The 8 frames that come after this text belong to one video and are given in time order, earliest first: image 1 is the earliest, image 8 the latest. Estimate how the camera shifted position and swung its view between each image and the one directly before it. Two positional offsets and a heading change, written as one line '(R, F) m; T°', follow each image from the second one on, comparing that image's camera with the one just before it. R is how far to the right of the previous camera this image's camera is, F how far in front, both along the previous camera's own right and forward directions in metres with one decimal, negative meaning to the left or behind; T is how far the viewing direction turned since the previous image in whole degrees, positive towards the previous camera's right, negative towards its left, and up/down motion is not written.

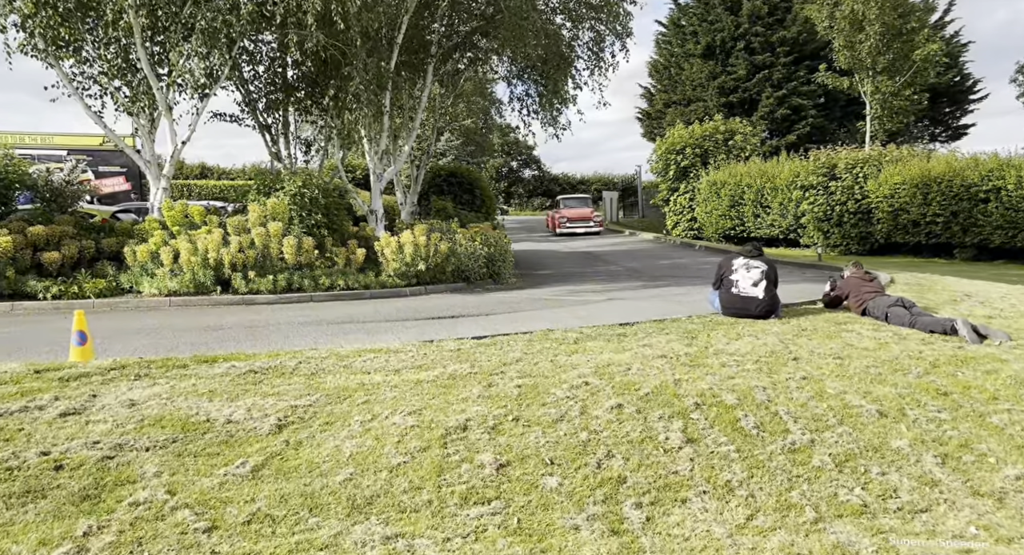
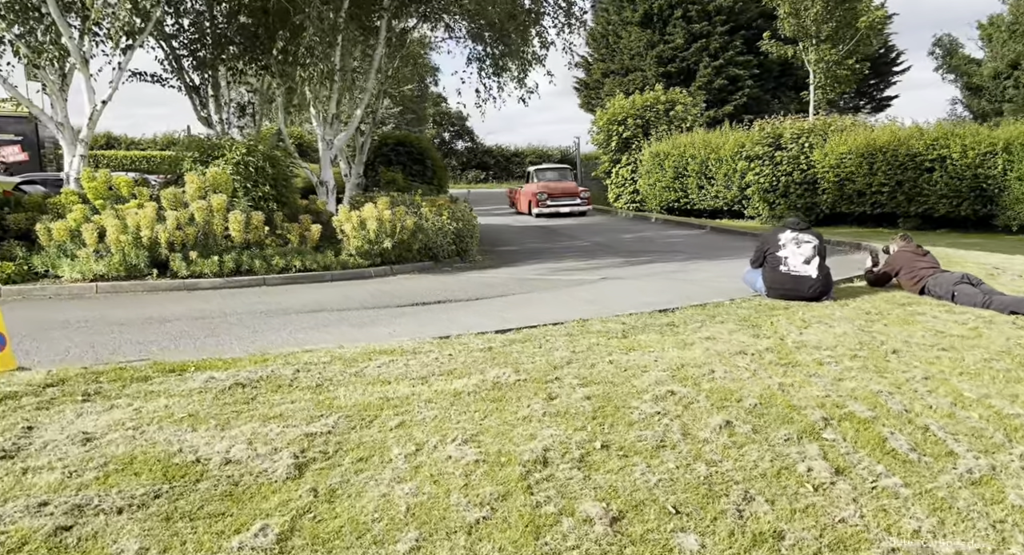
(-0.8, +1.2) m; +5°
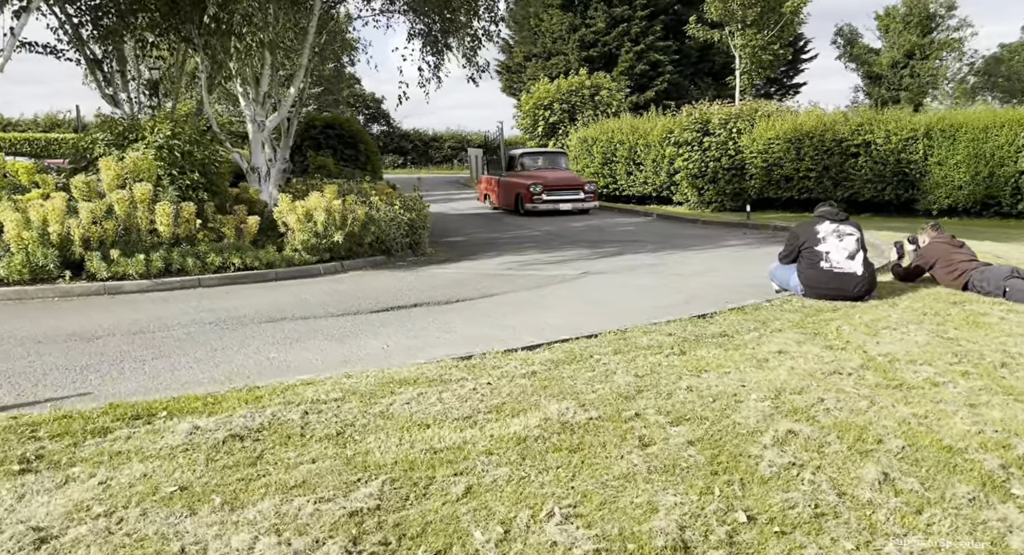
(-0.8, +1.0) m; +6°
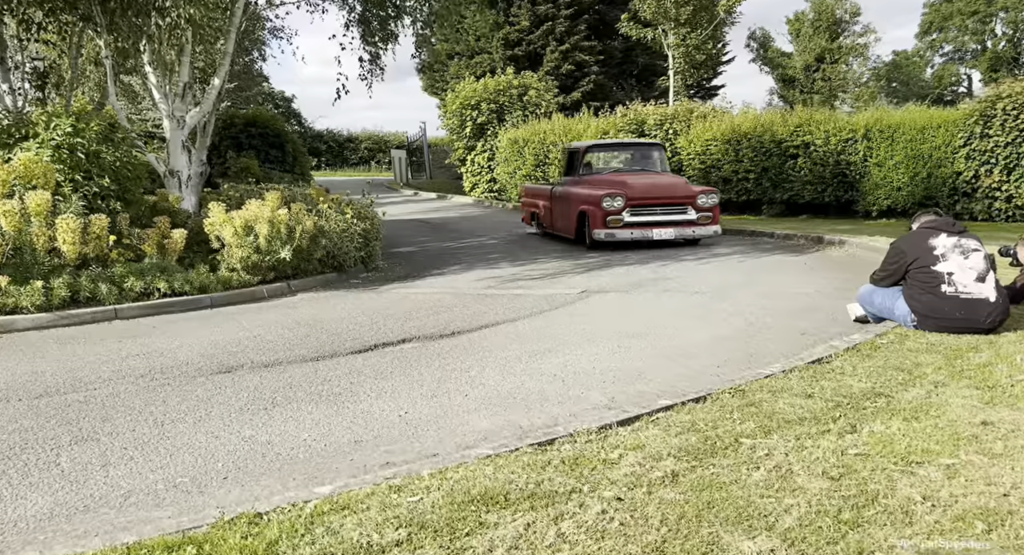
(-0.8, +1.5) m; +6°
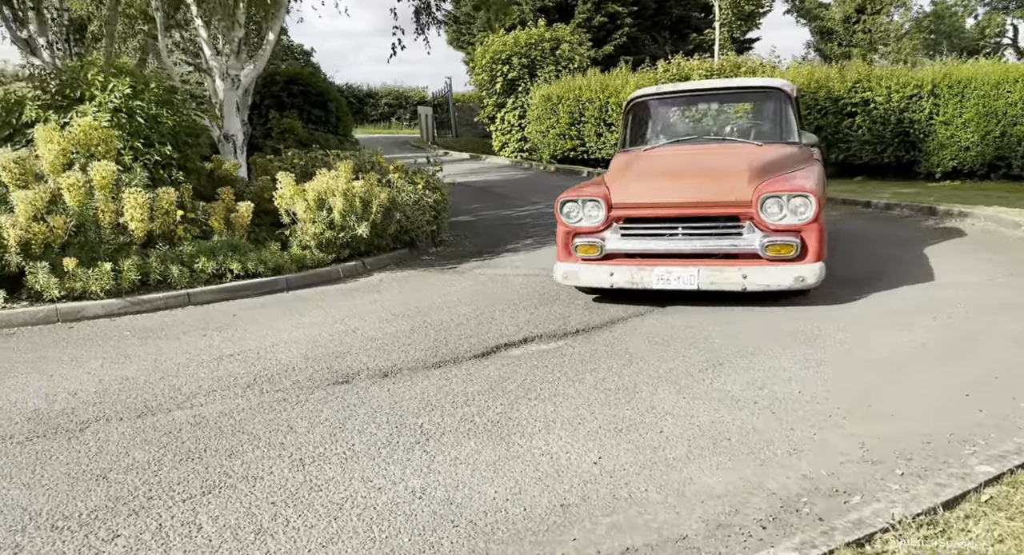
(-1.0, +0.9) m; -1°
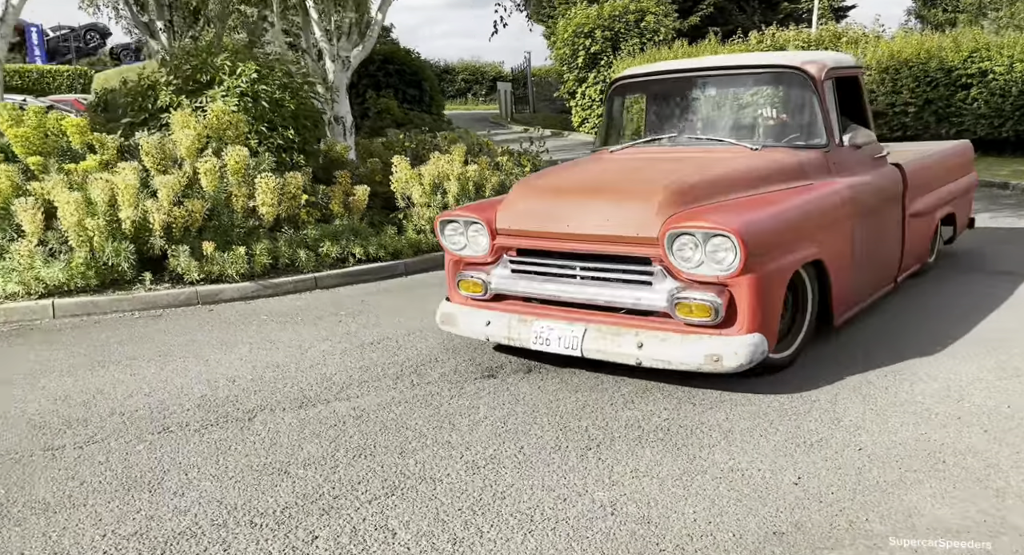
(-0.6, +0.1) m; -5°
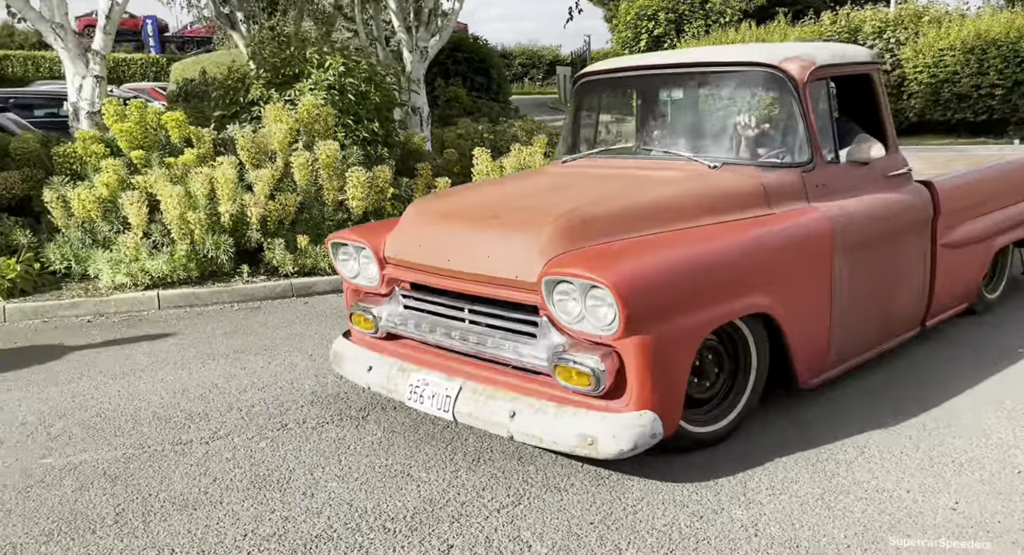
(-0.4, 0.0) m; -4°
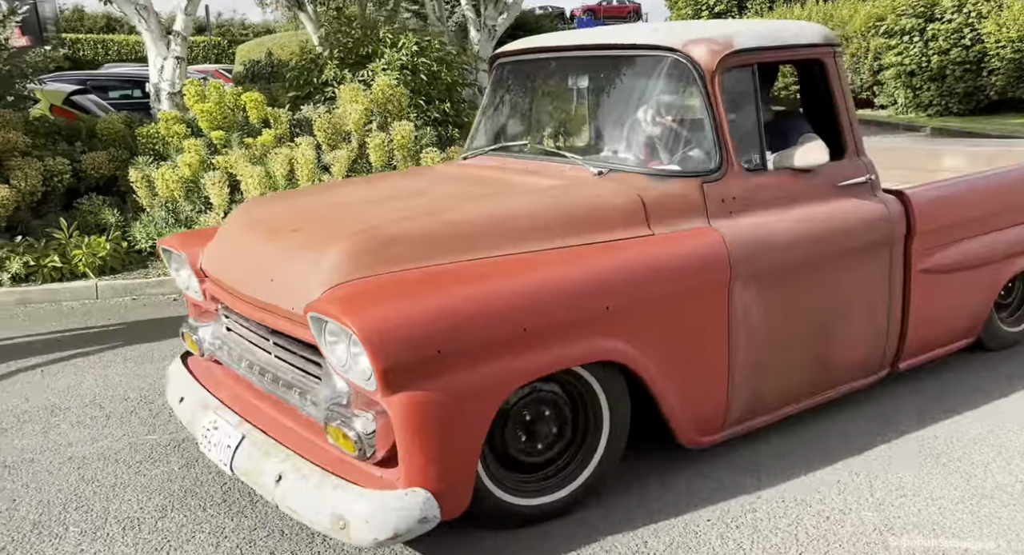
(-0.3, +0.1) m; -4°
